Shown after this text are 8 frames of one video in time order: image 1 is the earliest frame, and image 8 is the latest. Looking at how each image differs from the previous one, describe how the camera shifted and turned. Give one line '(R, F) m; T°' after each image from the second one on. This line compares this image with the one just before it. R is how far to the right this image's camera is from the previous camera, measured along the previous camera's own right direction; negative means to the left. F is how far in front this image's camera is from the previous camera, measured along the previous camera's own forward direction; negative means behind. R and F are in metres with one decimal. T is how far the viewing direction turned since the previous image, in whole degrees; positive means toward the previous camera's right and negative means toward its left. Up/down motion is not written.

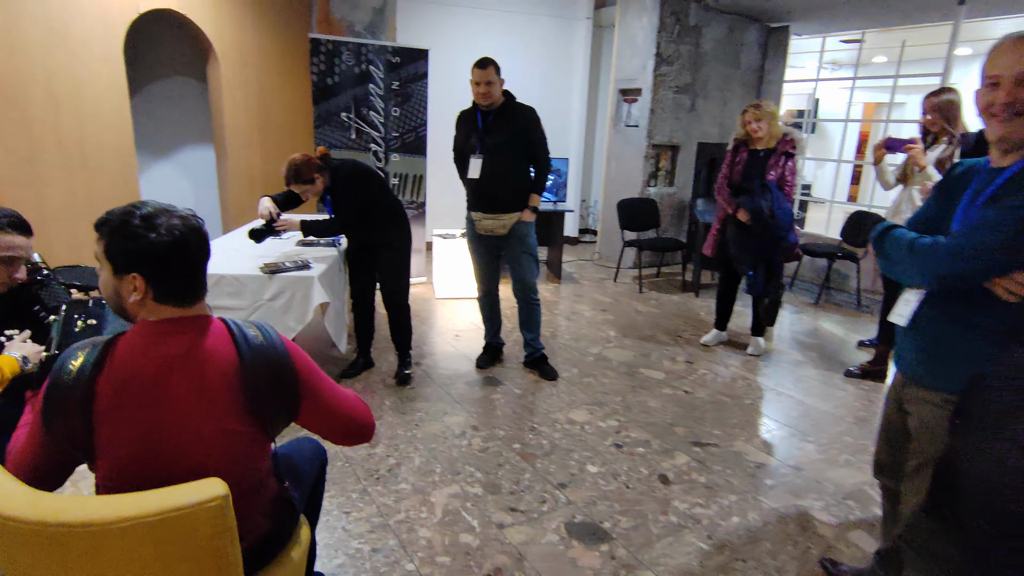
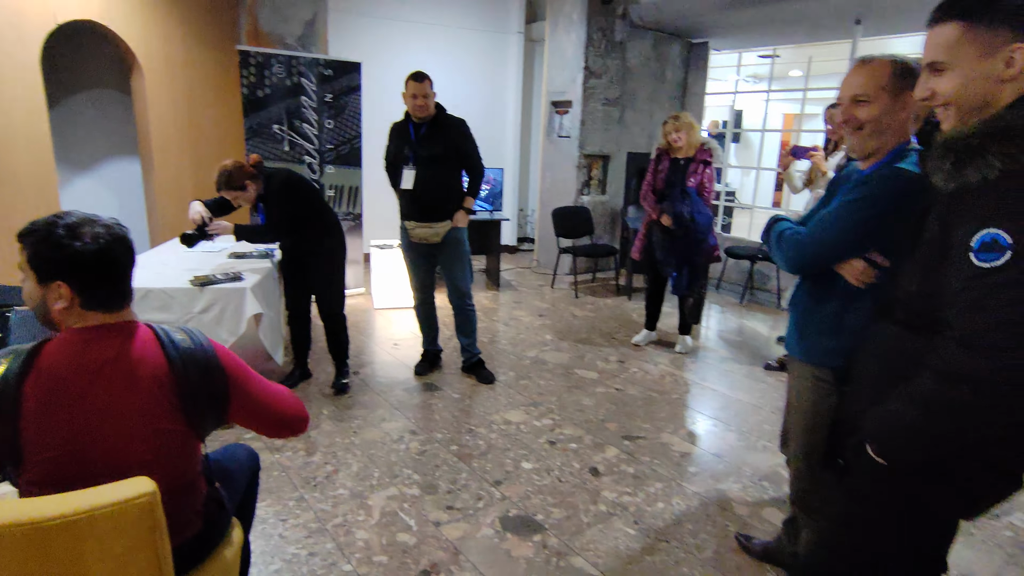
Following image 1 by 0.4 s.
(+0.1, -0.1) m; +5°
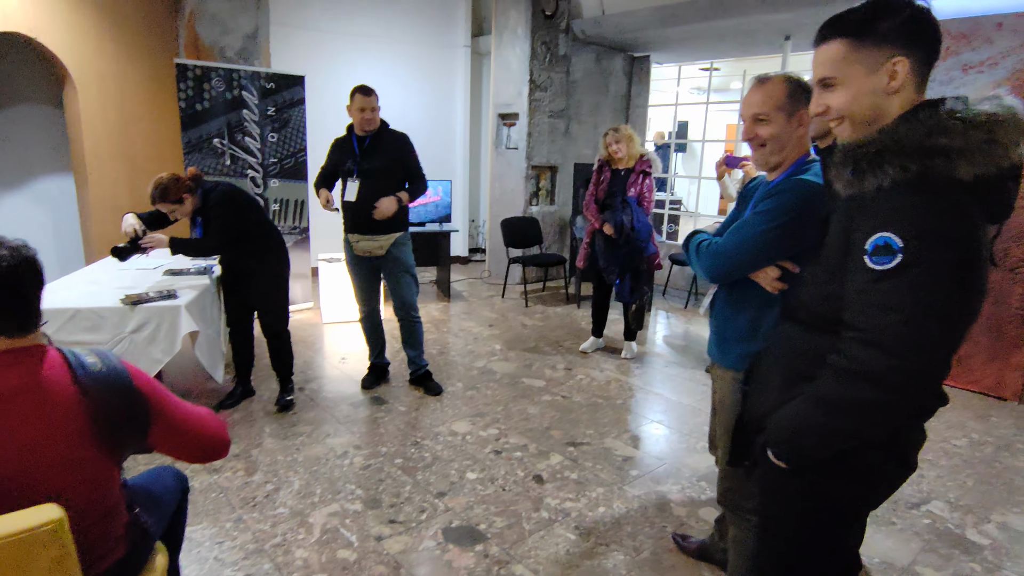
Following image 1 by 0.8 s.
(+0.1, 0.0) m; +4°
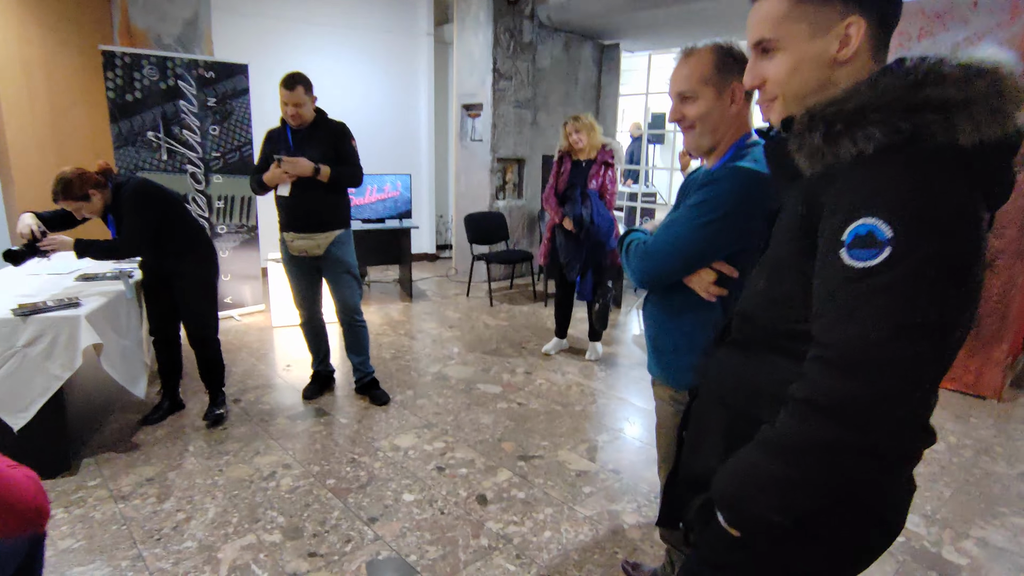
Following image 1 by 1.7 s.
(+0.2, +0.2) m; +1°
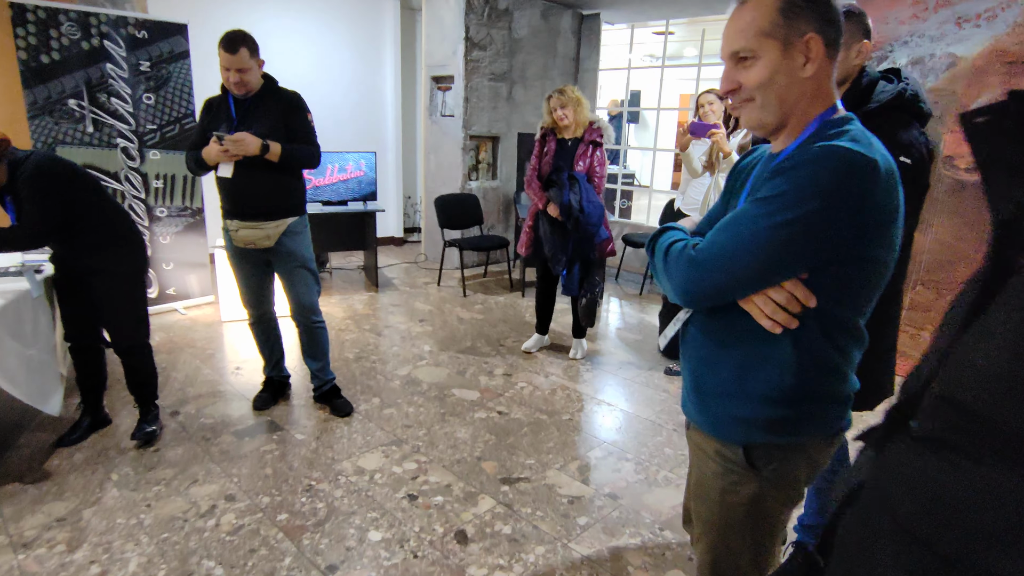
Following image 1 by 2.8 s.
(-0.1, +0.4) m; +3°
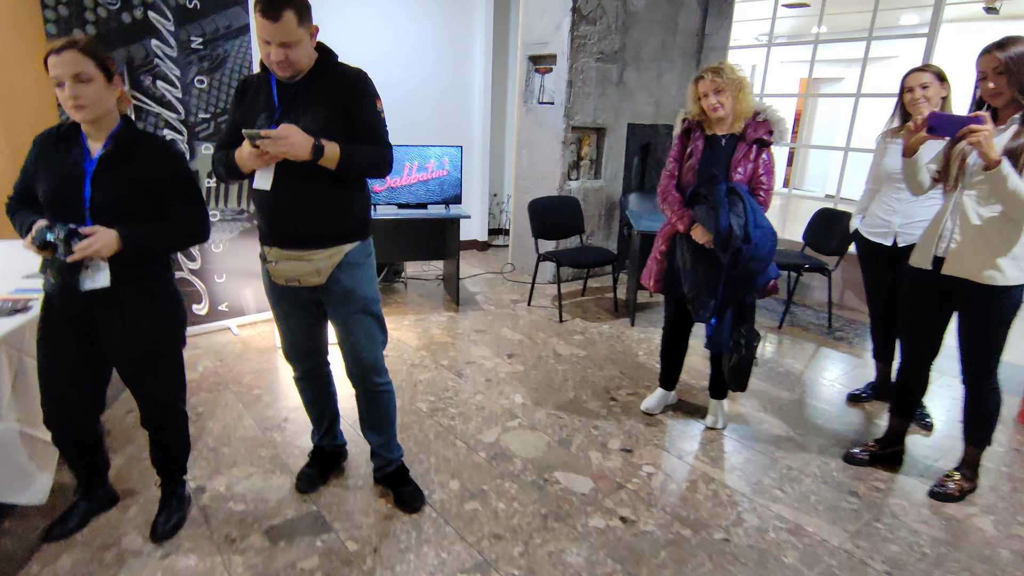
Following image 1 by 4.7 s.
(-0.2, +0.8) m; -7°
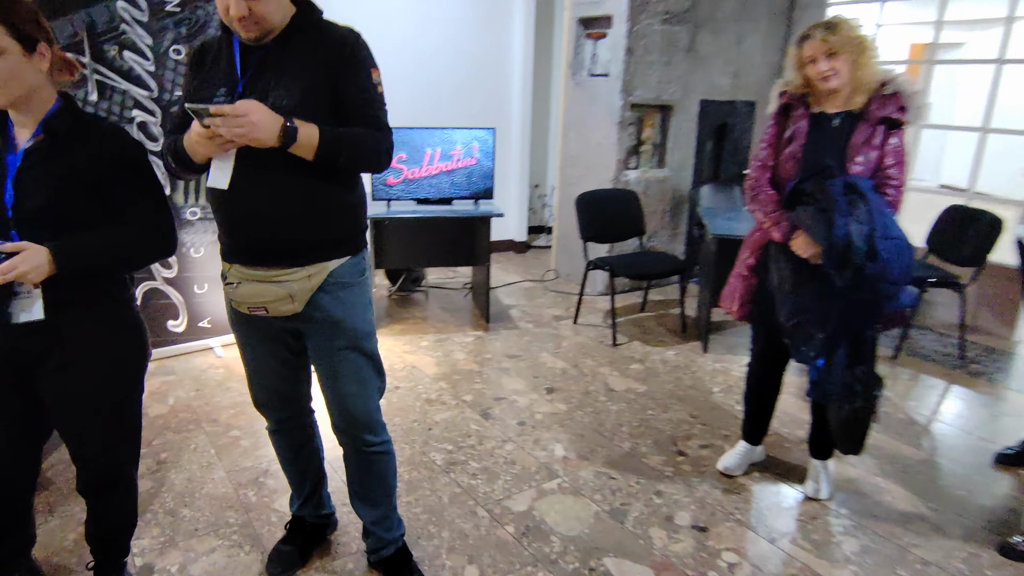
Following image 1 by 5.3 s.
(0.0, +0.5) m; -5°
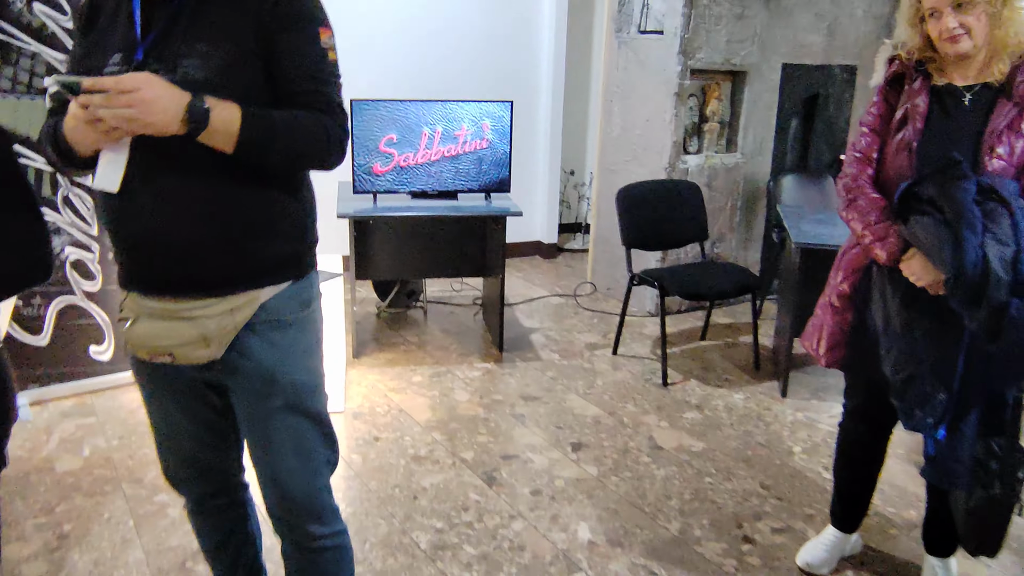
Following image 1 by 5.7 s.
(+0.1, +0.5) m; -5°
